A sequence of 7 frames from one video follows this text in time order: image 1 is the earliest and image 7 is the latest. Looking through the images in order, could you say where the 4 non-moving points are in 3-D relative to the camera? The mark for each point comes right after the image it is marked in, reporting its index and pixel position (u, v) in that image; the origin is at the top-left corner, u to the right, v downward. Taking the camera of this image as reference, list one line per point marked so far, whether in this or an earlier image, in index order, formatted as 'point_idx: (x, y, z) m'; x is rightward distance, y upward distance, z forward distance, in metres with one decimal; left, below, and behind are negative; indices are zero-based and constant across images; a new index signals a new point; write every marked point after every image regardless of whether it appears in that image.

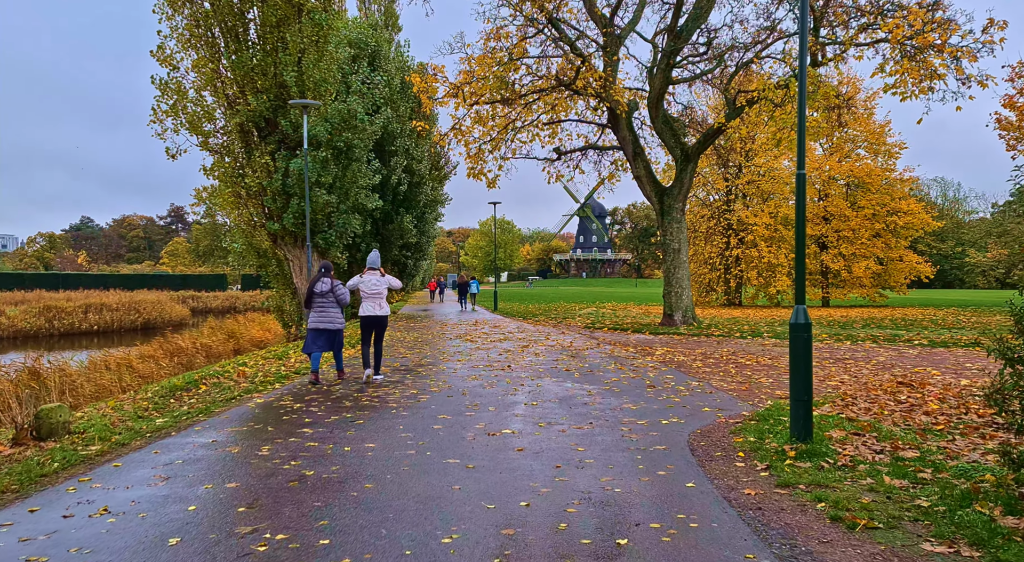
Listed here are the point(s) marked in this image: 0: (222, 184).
0: (-7.2, +2.4, +19.2) m
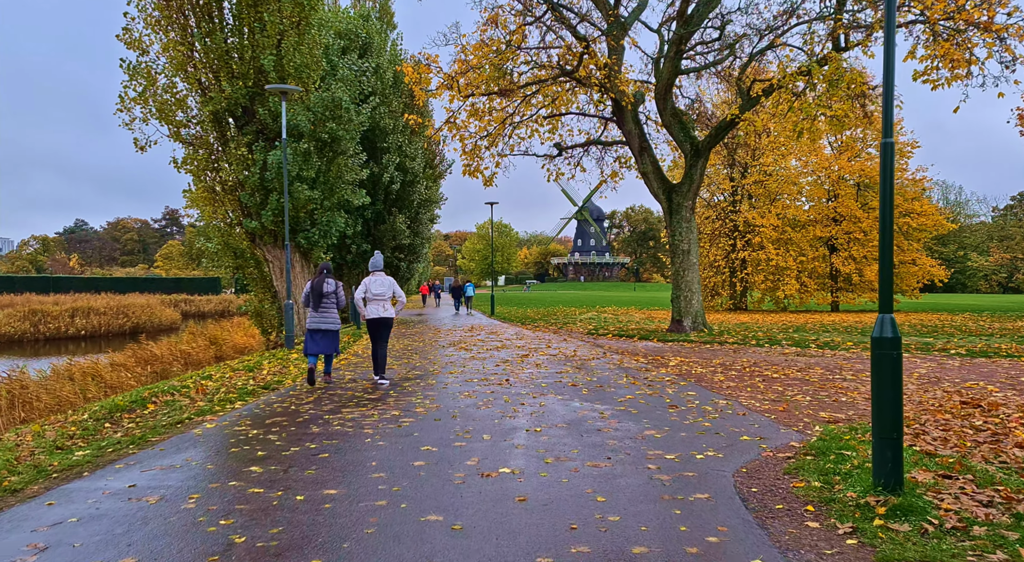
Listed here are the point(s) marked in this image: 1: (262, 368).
0: (-7.3, +2.3, +17.6) m
1: (-4.4, -1.6, +13.6) m
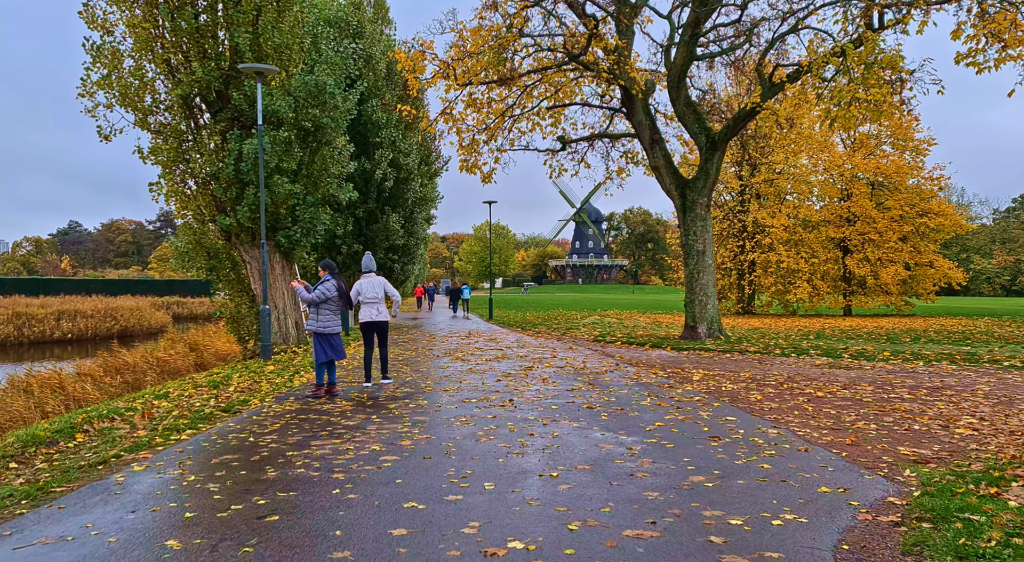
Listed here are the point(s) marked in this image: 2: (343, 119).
0: (-7.2, +2.3, +15.9) m
1: (-4.4, -1.6, +11.9) m
2: (-3.9, +3.7, +17.5) m
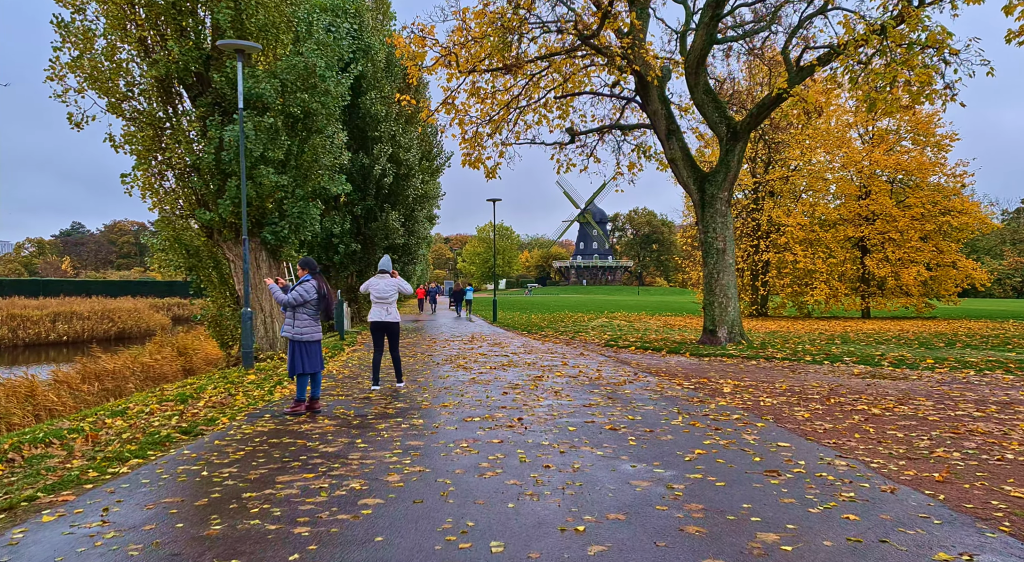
0: (-7.1, +2.3, +14.6) m
1: (-4.3, -1.6, +10.5) m
2: (-3.7, +3.7, +16.2) m
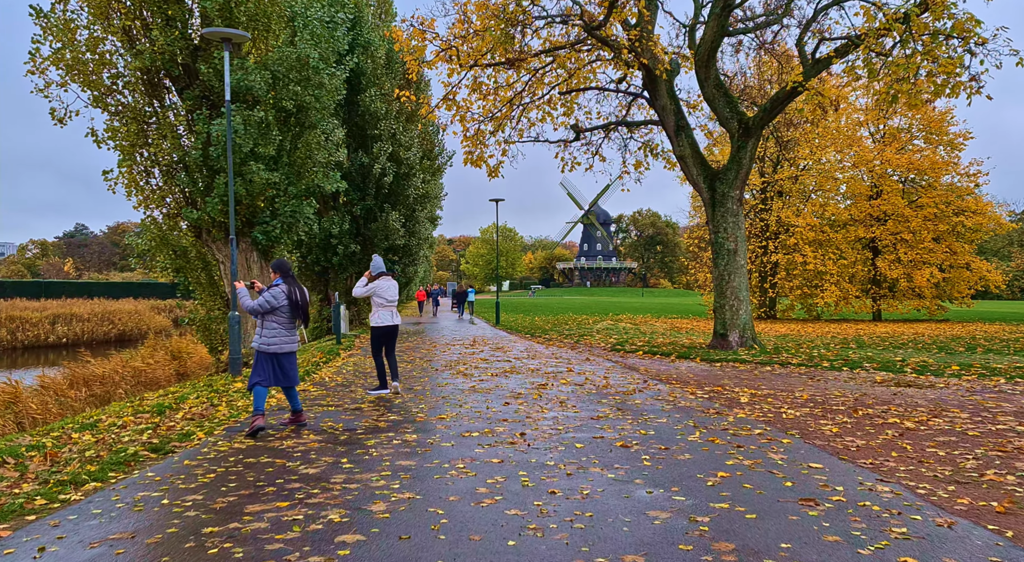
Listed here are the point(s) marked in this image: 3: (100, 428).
0: (-7.1, +2.2, +13.9) m
1: (-4.2, -1.6, +9.8) m
2: (-3.7, +3.7, +15.5) m
3: (-4.7, -1.7, +8.8) m
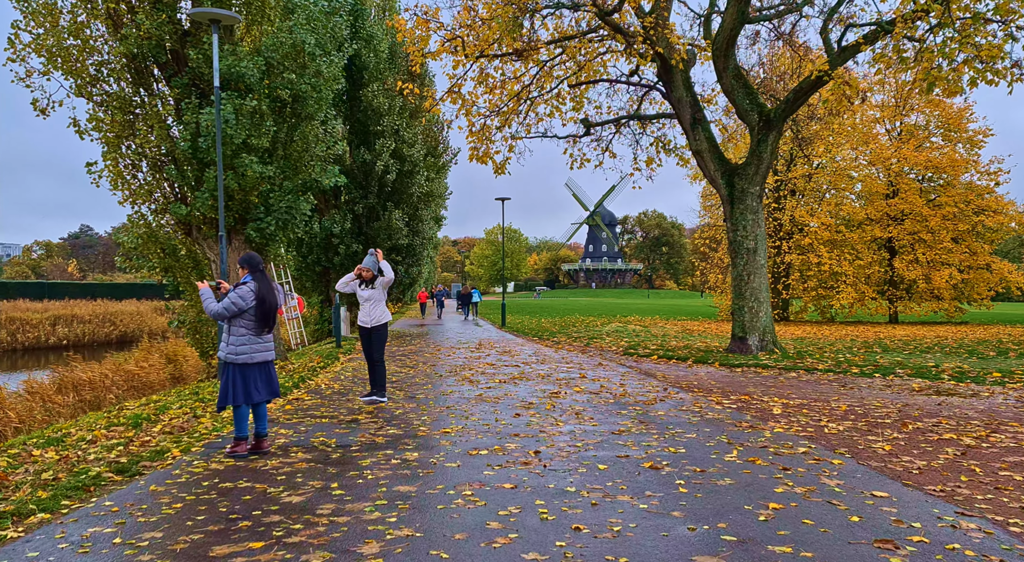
0: (-6.9, +2.2, +13.0) m
1: (-4.1, -1.6, +8.9) m
2: (-3.5, +3.7, +14.6) m
3: (-4.6, -1.7, +7.9) m
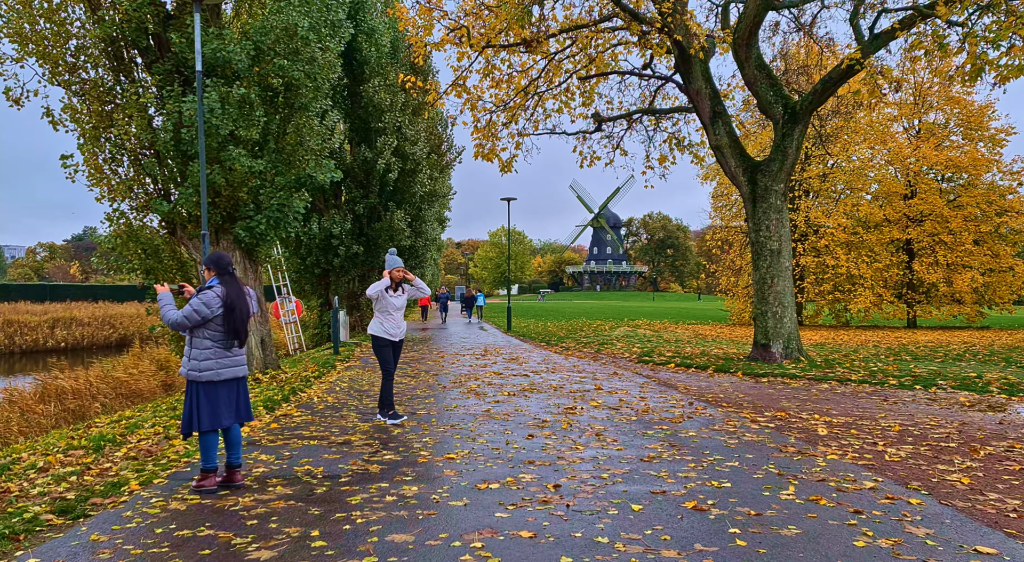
0: (-6.7, +2.2, +12.0) m
1: (-4.0, -1.7, +7.9) m
2: (-3.3, +3.6, +13.6) m
3: (-4.5, -1.7, +6.9) m
